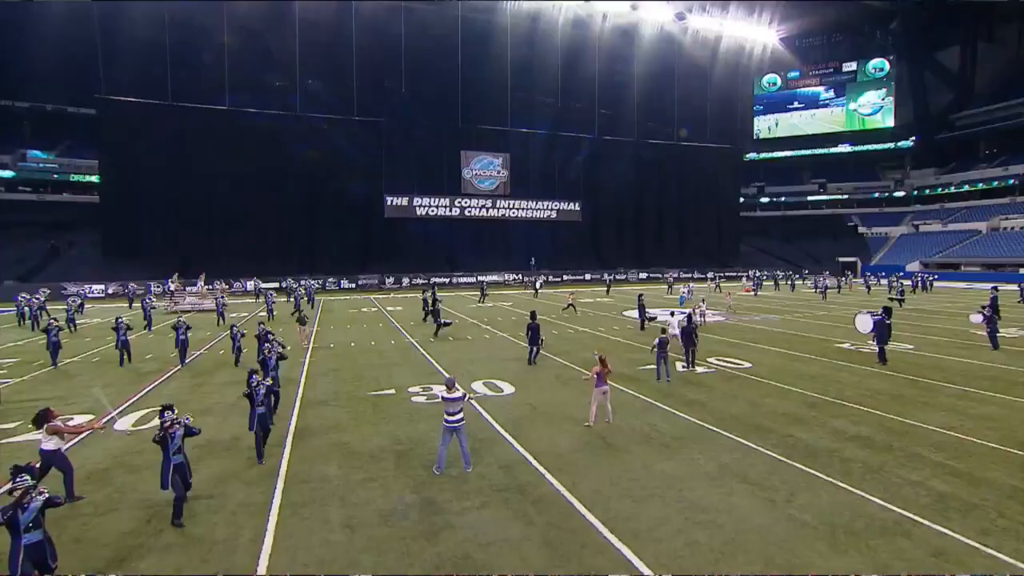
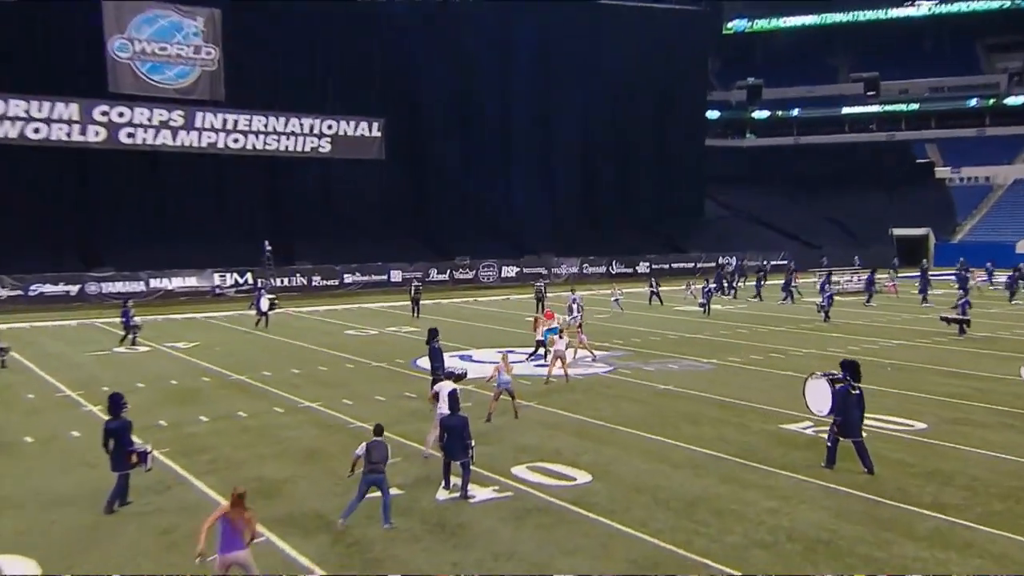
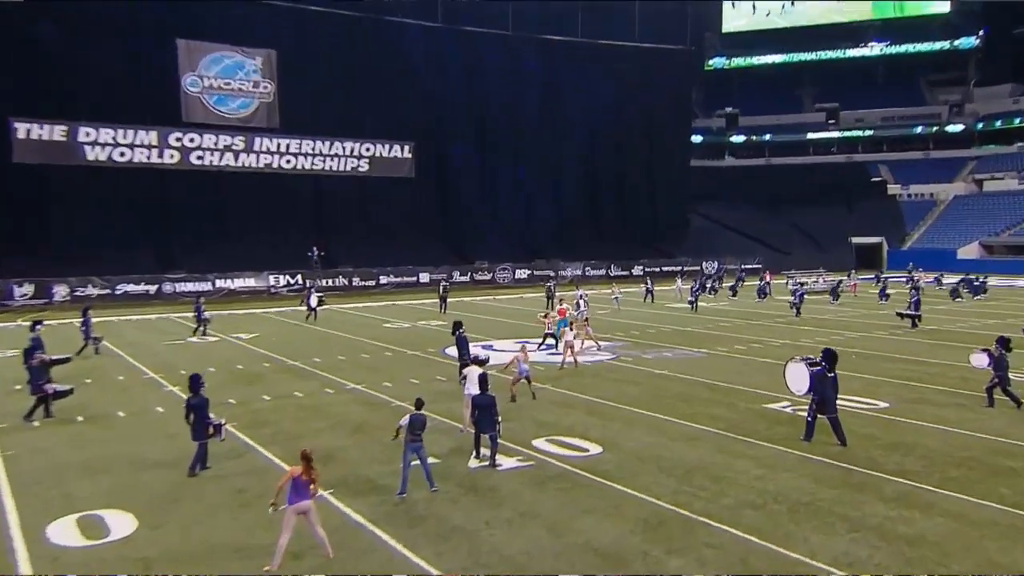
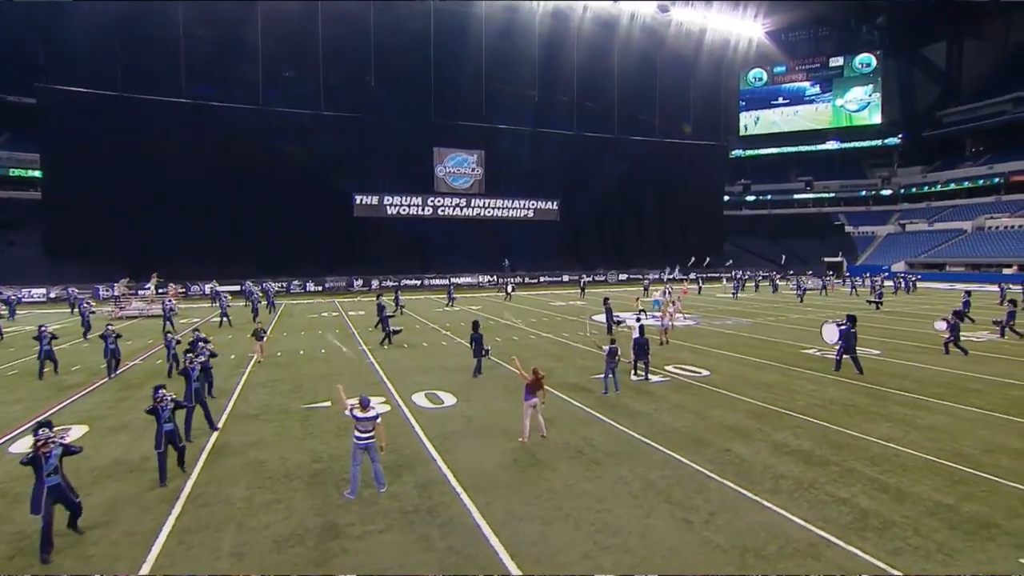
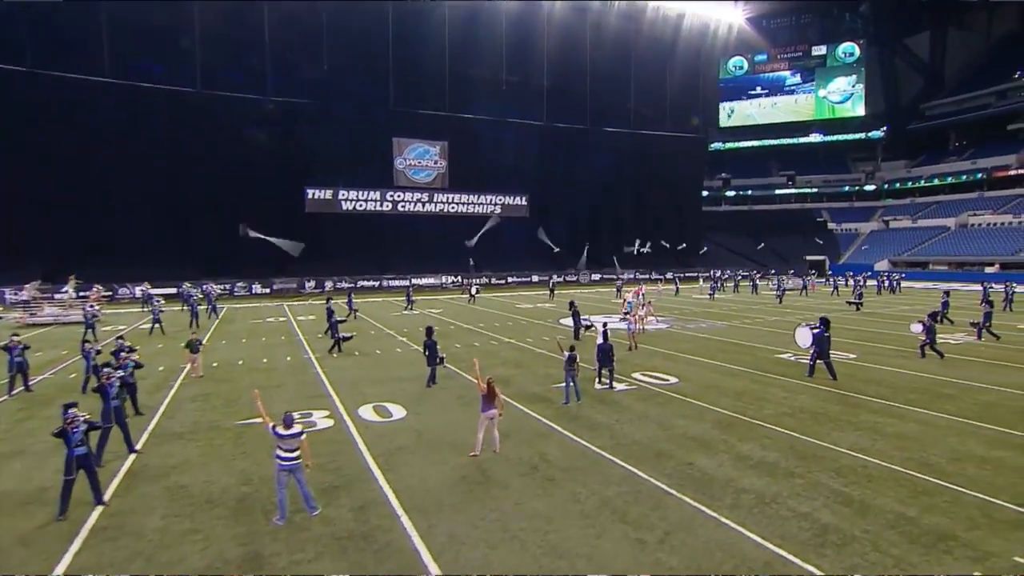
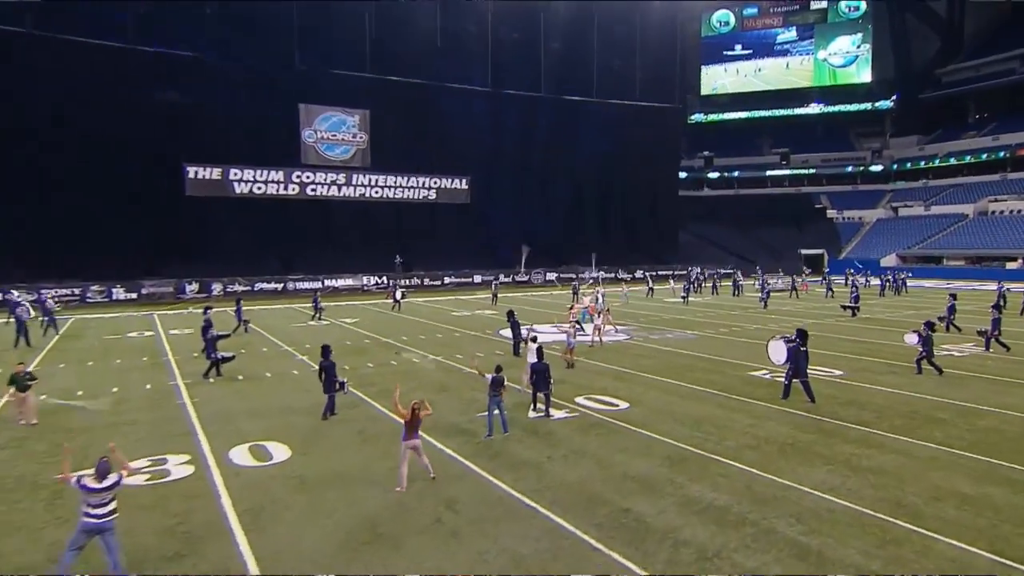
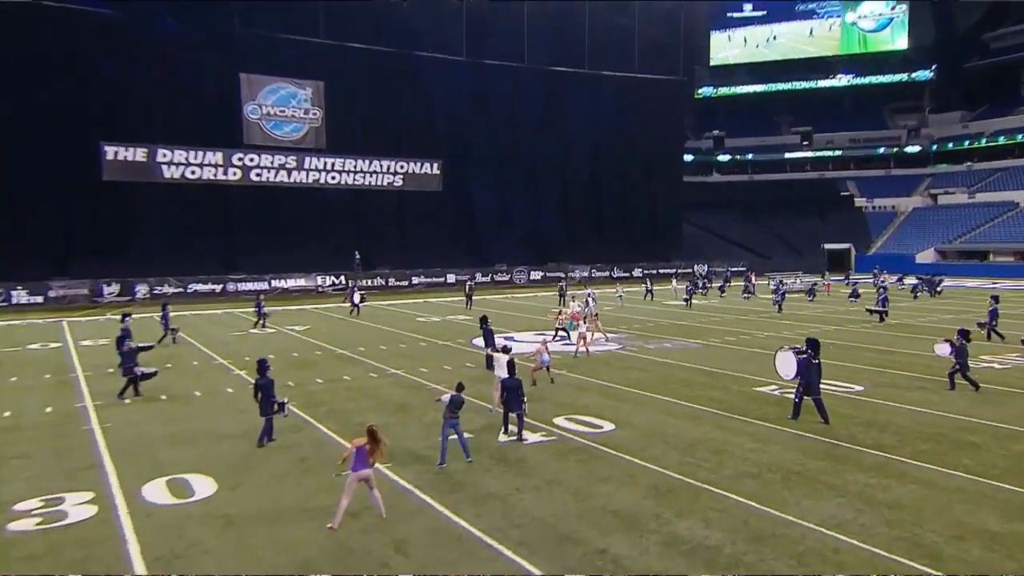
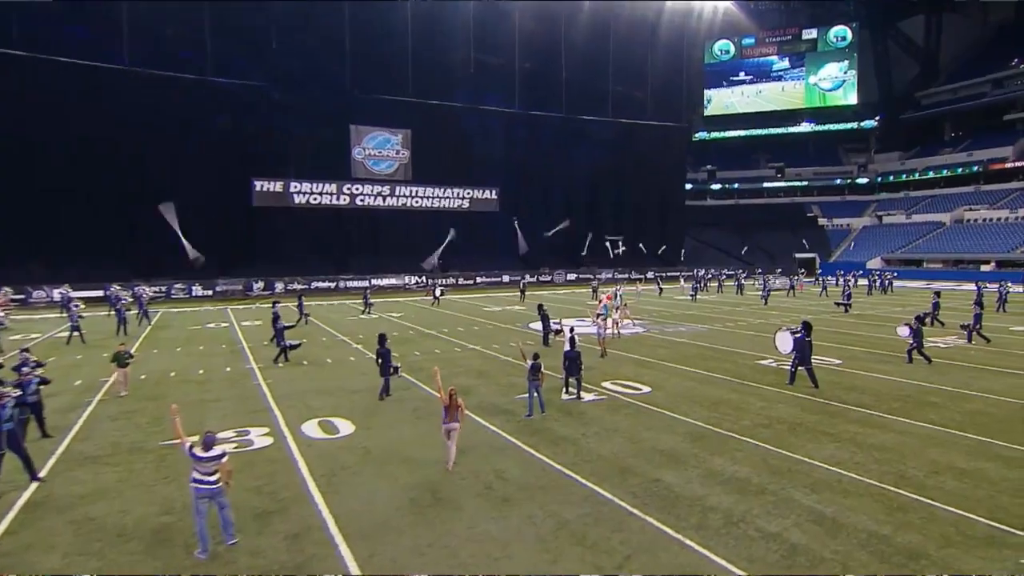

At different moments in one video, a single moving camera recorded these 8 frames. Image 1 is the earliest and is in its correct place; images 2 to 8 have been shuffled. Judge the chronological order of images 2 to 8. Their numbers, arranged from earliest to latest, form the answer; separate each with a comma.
4, 5, 8, 6, 7, 3, 2
